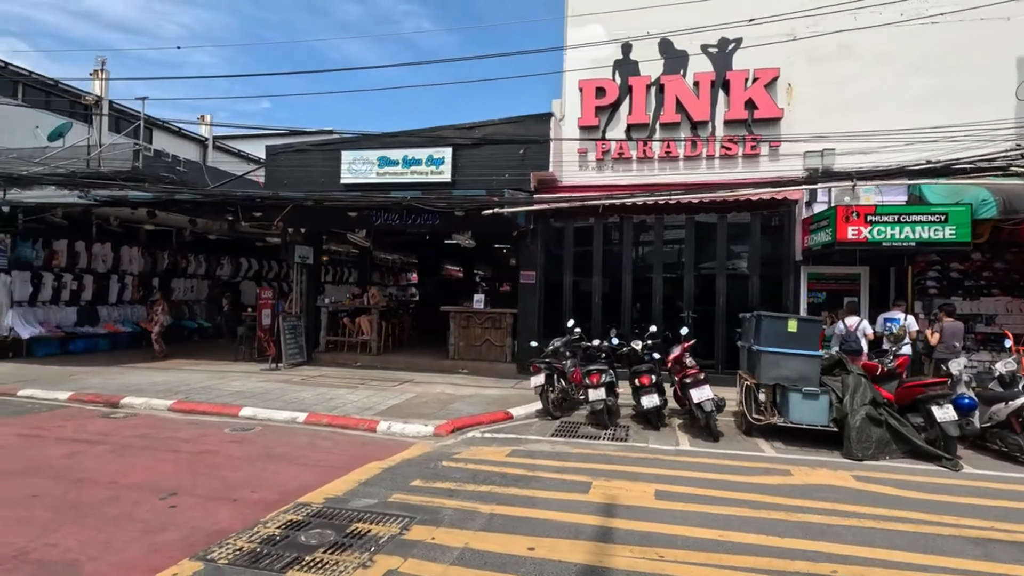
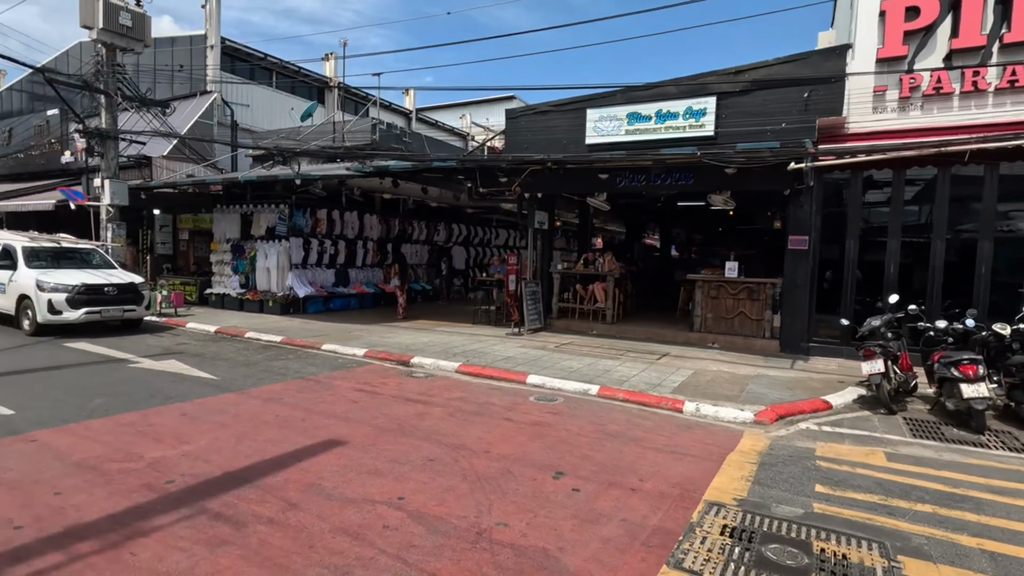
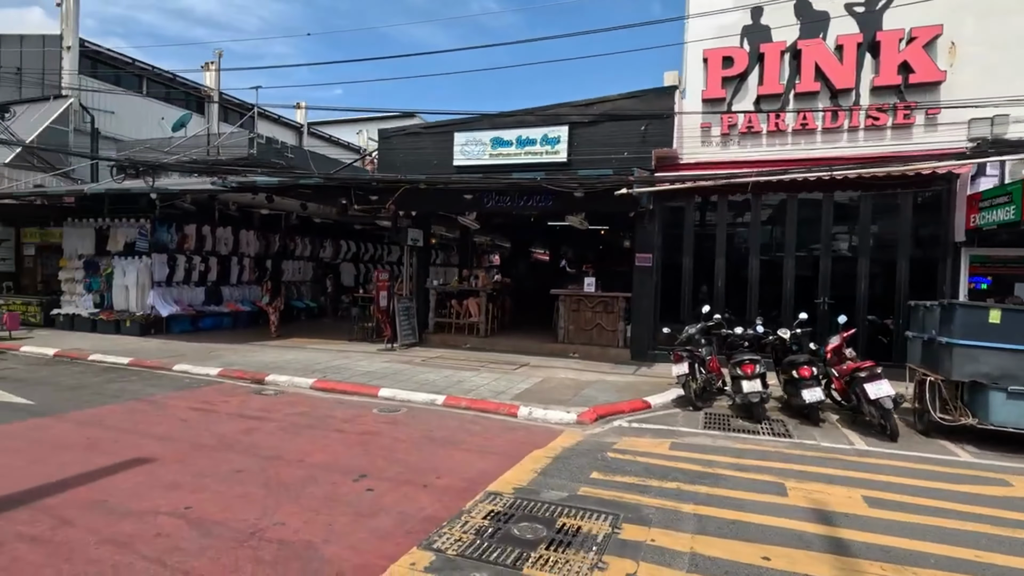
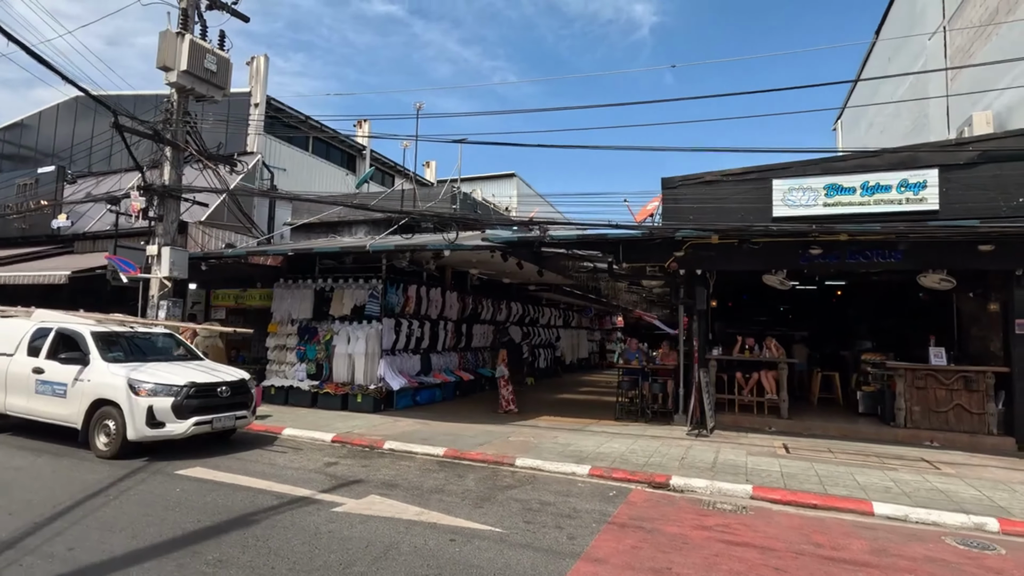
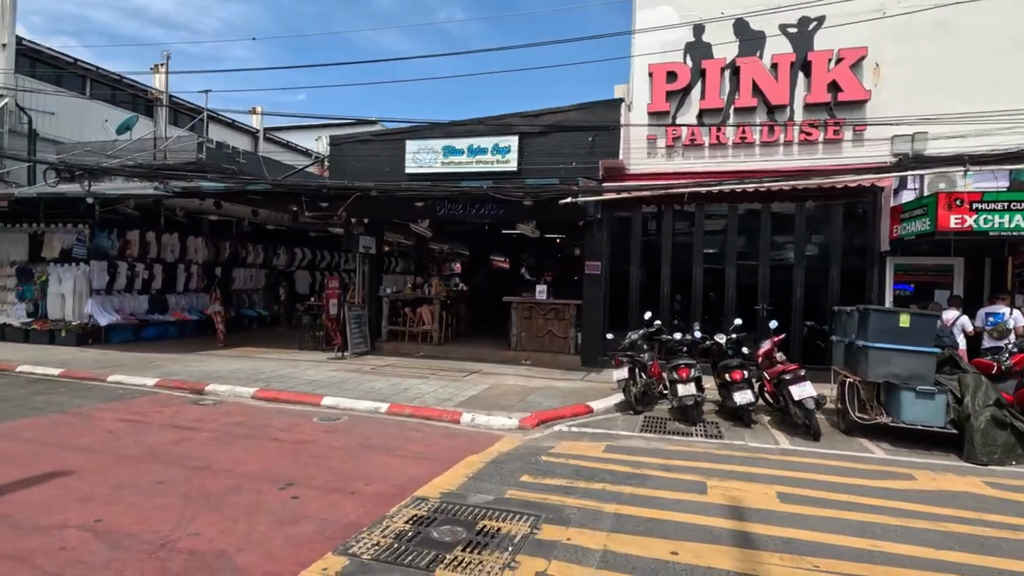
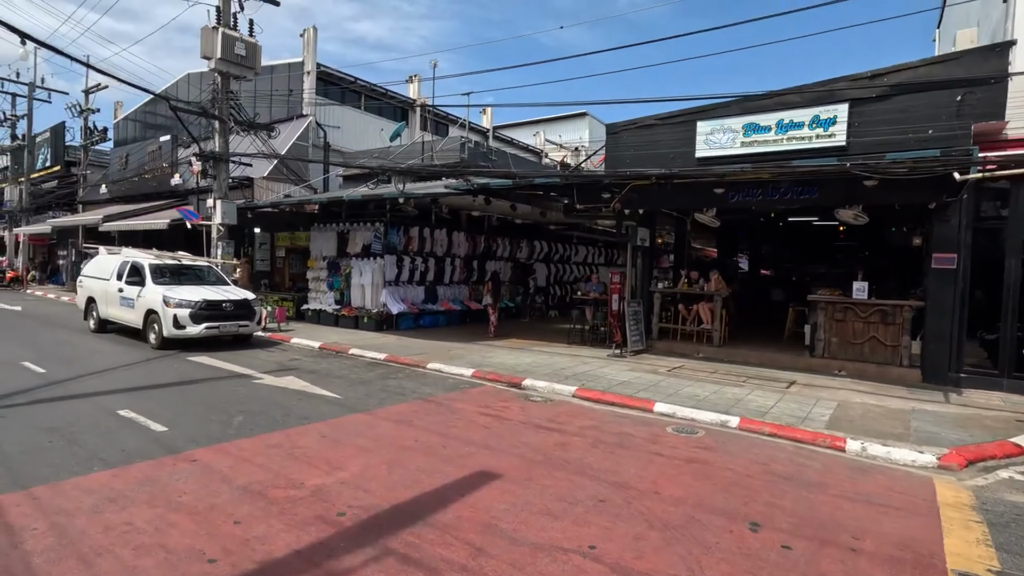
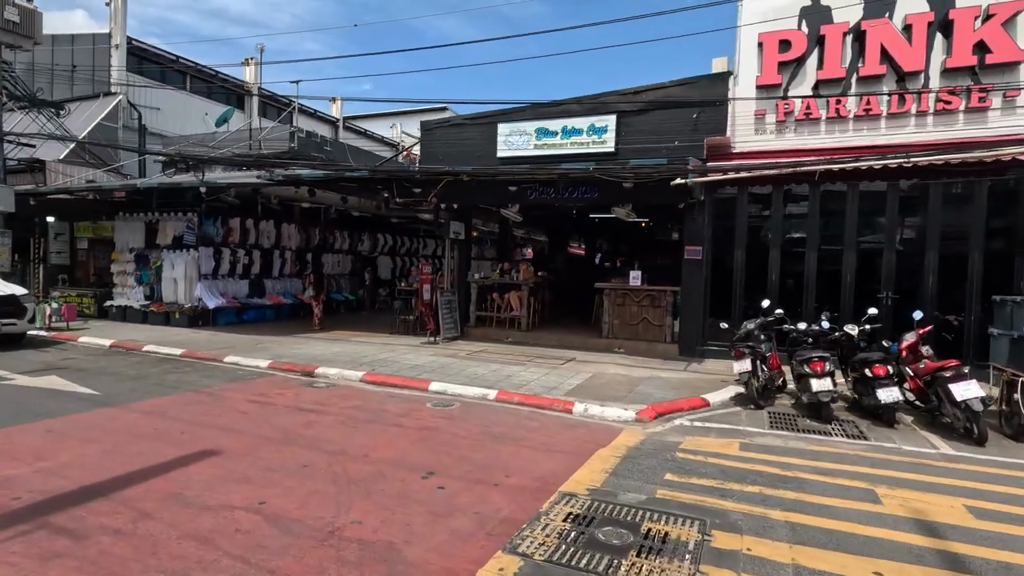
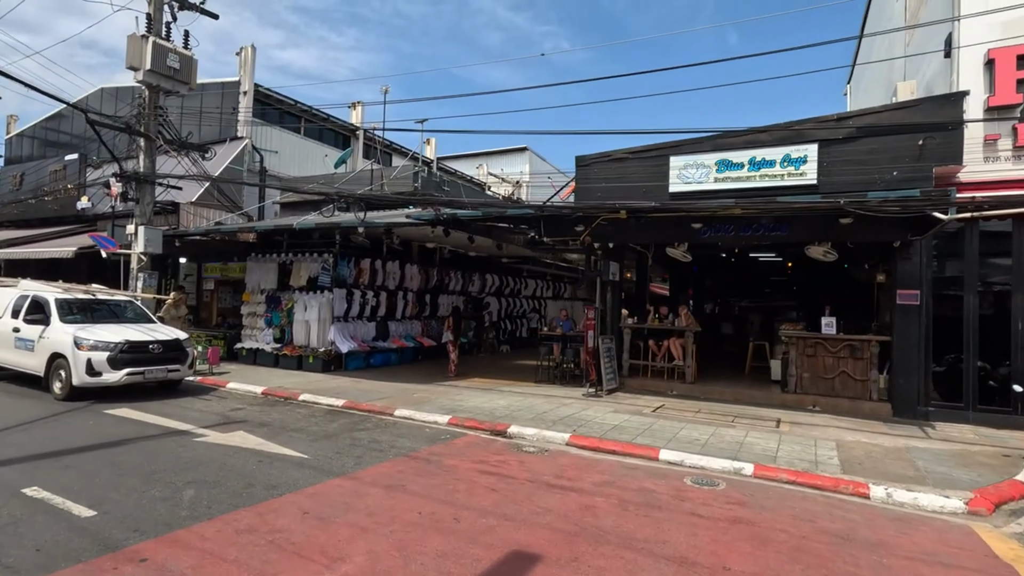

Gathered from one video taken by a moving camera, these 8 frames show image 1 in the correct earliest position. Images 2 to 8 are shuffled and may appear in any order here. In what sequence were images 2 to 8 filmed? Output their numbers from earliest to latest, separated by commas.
5, 3, 7, 2, 6, 8, 4
